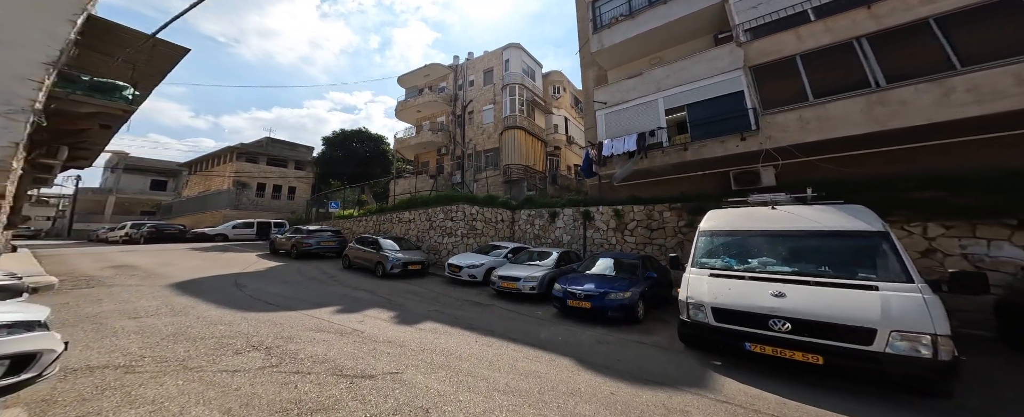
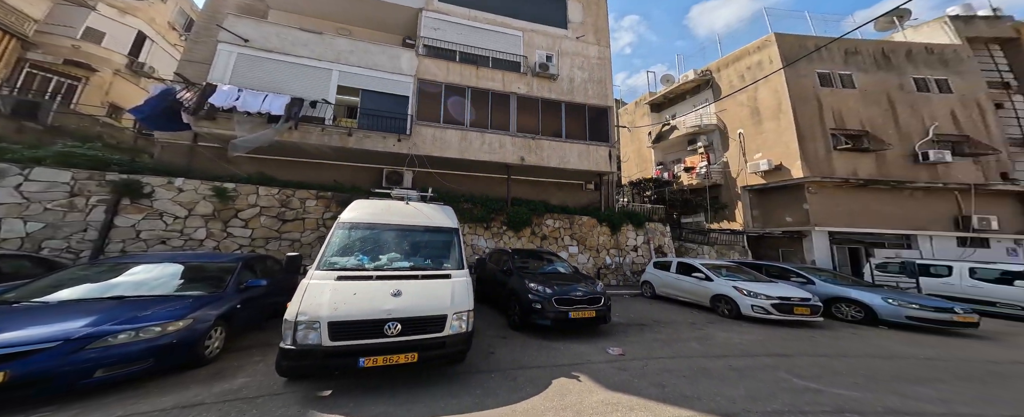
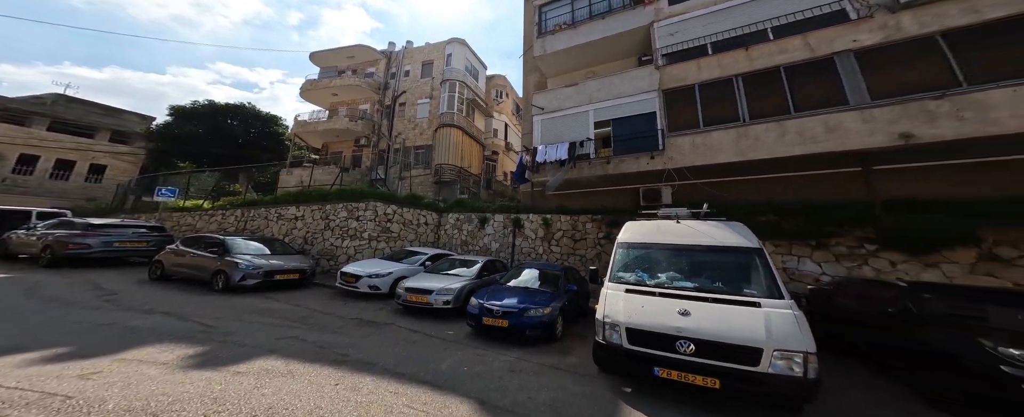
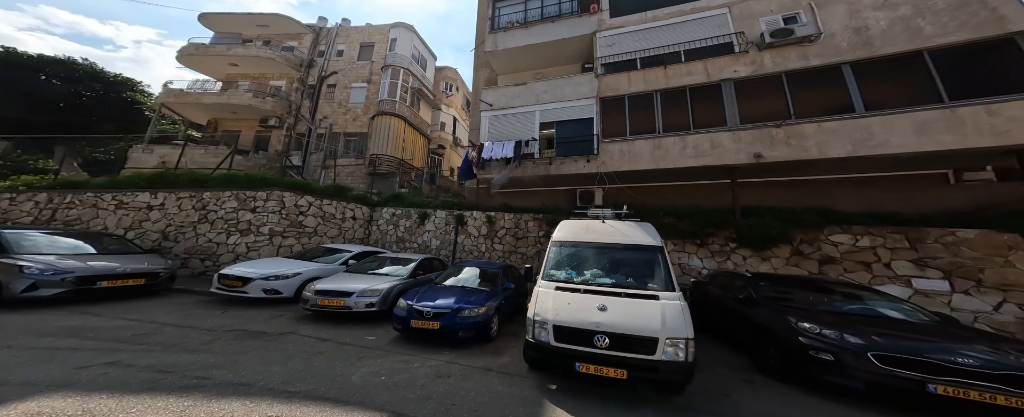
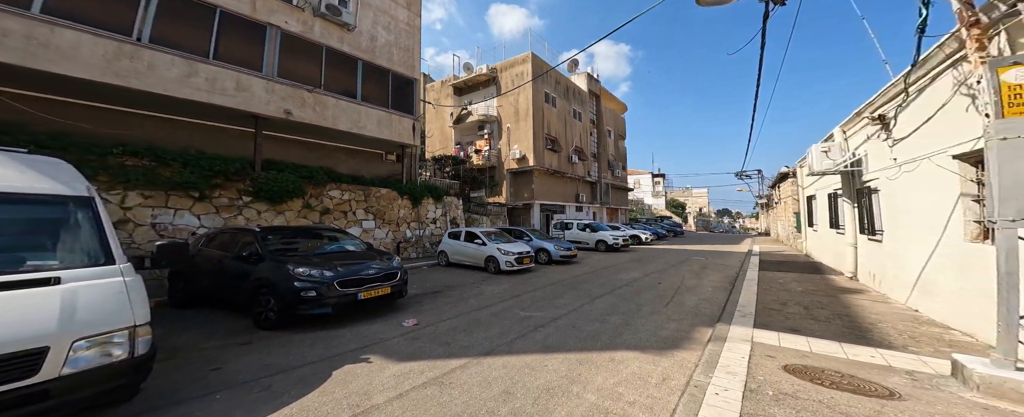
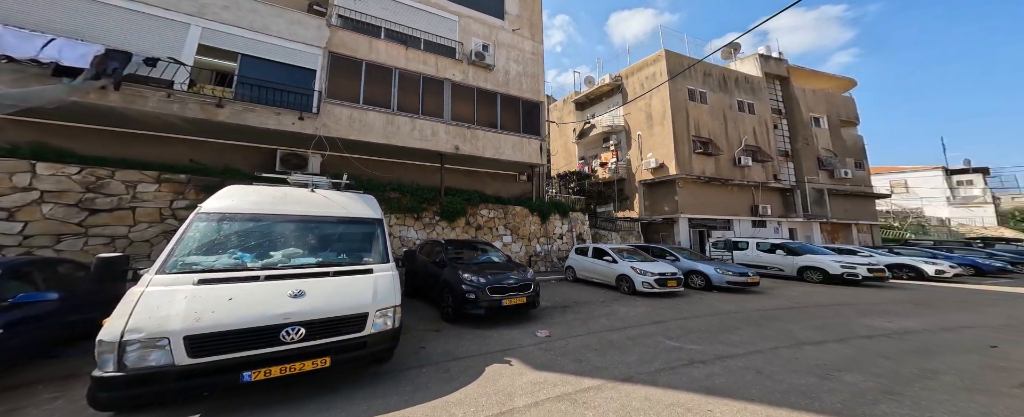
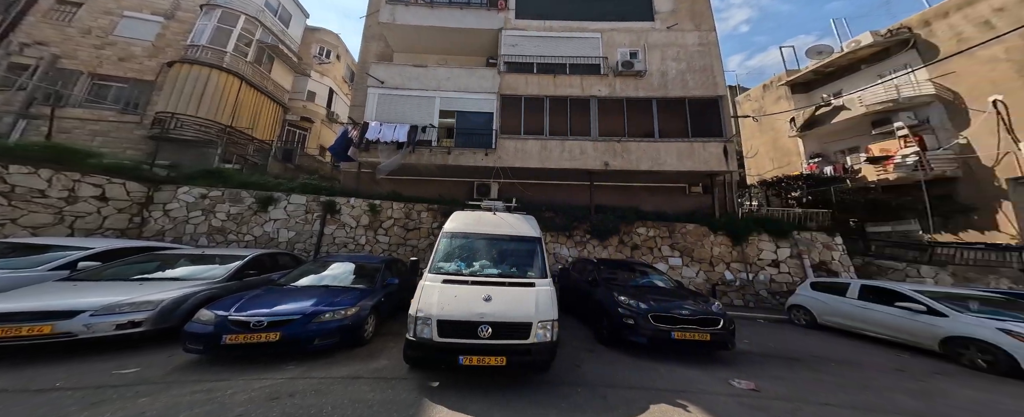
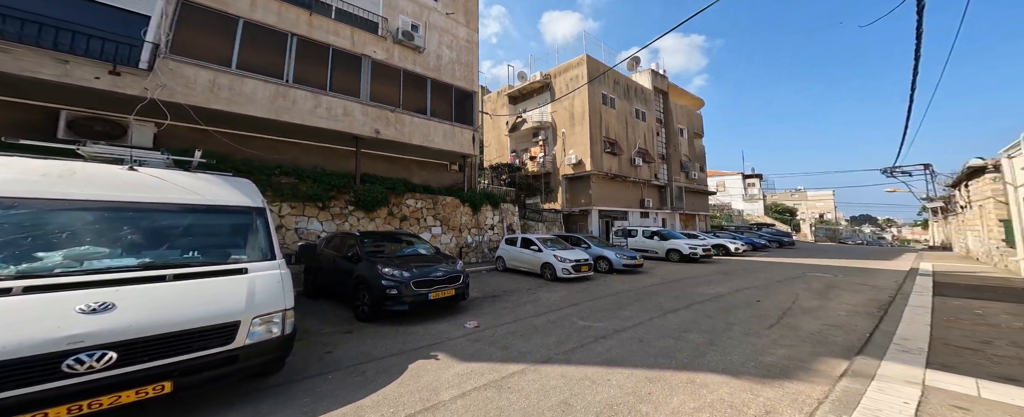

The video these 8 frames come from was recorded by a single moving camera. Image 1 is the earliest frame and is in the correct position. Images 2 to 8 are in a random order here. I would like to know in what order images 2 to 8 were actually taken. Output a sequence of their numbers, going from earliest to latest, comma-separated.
3, 4, 7, 2, 6, 8, 5
